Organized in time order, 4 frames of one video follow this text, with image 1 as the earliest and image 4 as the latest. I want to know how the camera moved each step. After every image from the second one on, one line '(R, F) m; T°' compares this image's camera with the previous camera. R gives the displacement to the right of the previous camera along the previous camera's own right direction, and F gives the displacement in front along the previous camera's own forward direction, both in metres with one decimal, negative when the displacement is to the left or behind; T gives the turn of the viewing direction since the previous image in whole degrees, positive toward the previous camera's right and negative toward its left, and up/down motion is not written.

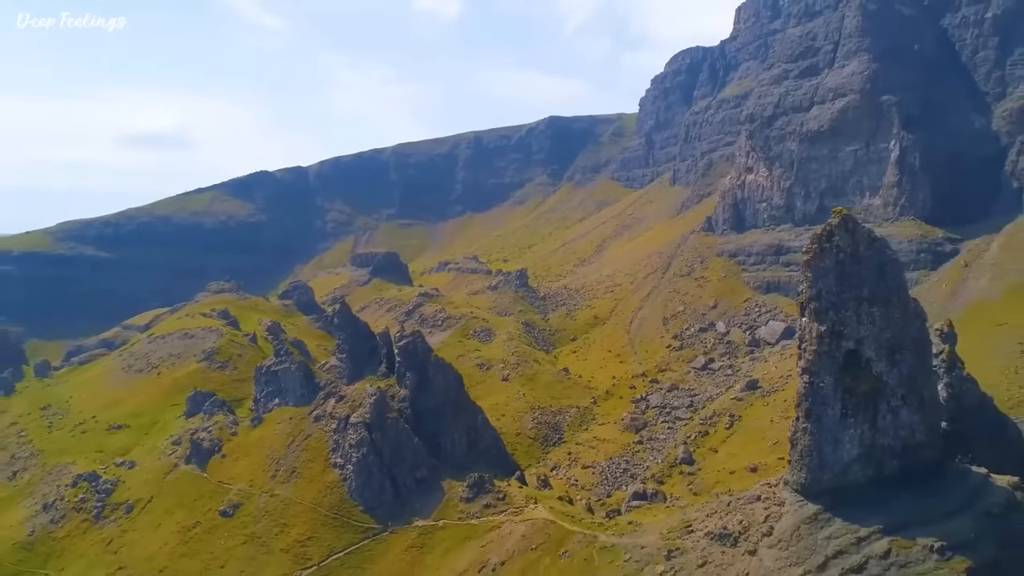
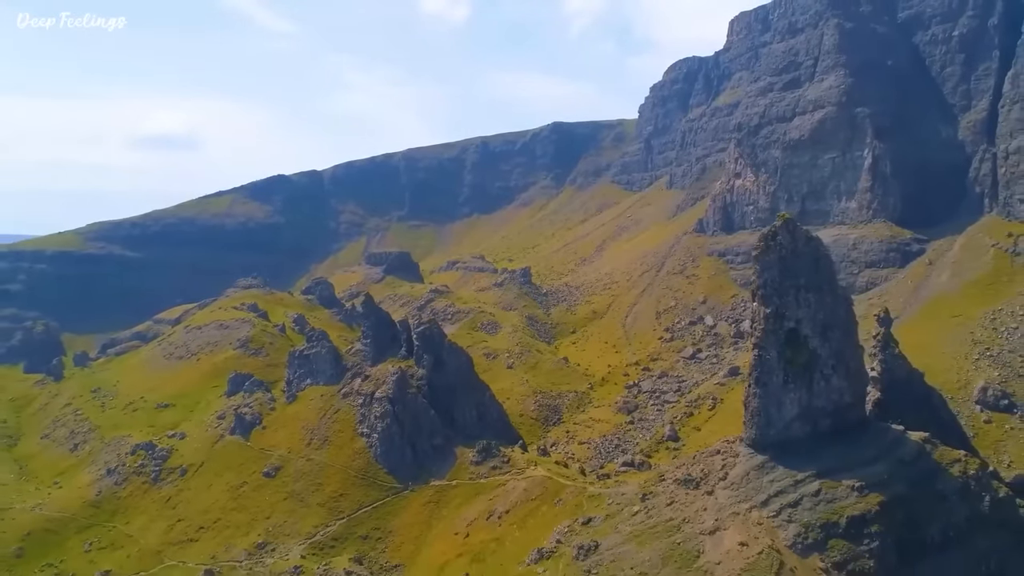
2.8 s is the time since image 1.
(+0.4, -20.9) m; 0°
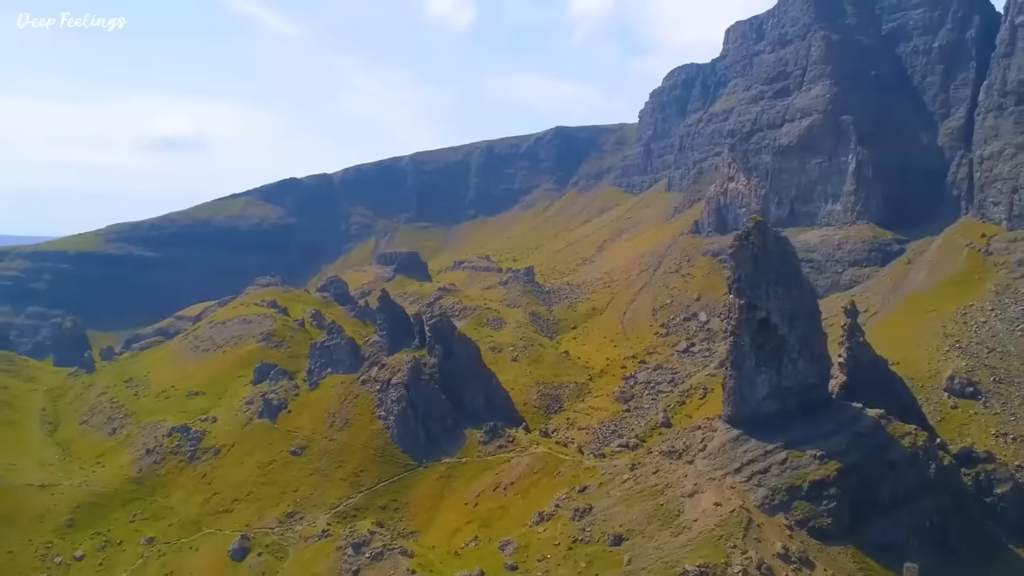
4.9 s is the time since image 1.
(-0.1, -15.3) m; 0°
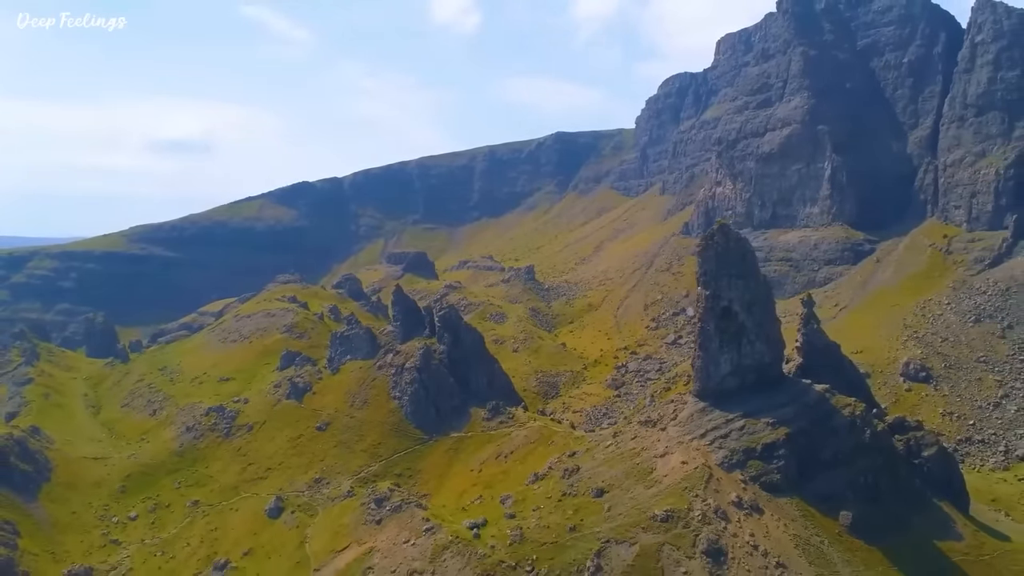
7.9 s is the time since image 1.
(+0.9, -22.0) m; 0°
